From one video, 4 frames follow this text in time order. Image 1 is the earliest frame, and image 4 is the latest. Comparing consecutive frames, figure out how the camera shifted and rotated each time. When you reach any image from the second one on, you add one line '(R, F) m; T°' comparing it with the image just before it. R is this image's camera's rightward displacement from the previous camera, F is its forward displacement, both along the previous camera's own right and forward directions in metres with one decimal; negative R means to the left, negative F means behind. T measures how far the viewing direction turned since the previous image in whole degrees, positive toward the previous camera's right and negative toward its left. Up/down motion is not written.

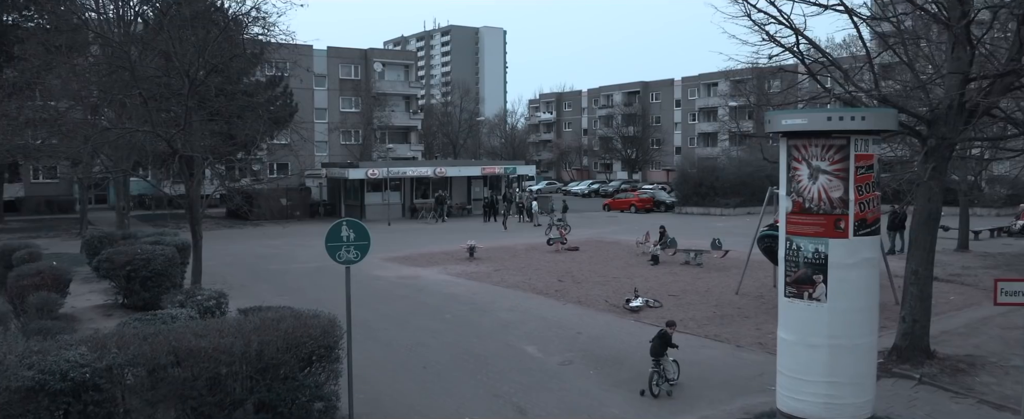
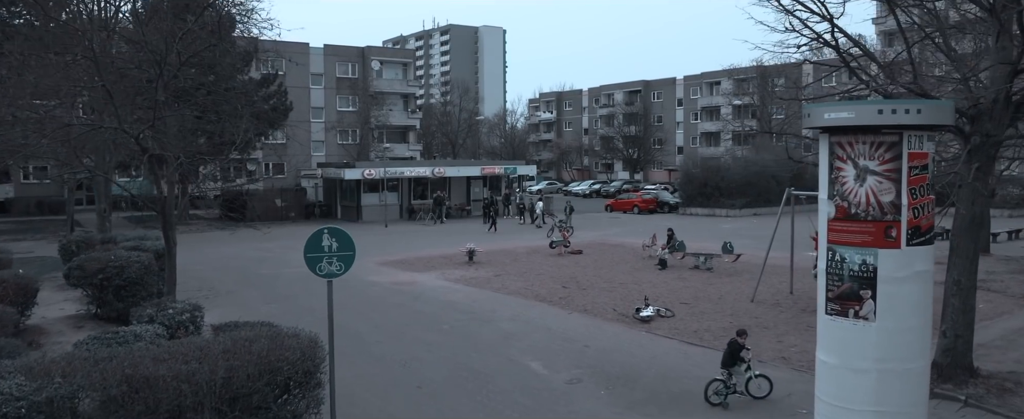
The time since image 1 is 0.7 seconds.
(-0.1, +0.9) m; 0°
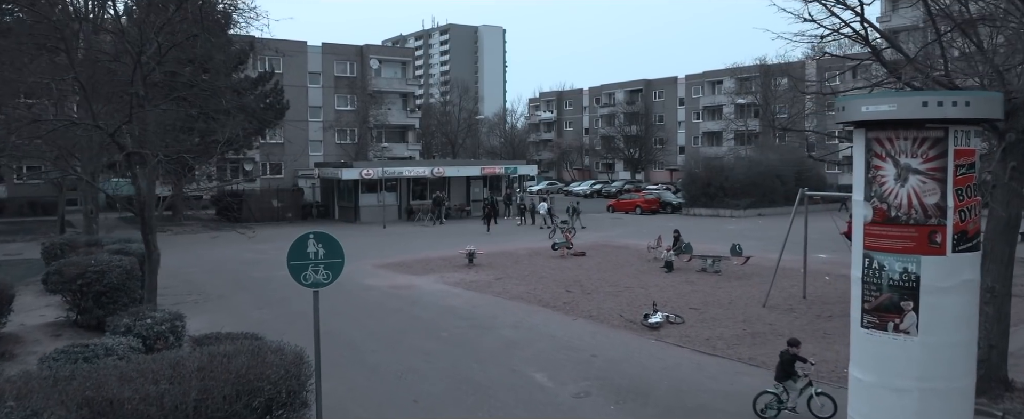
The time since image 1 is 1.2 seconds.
(0.0, +0.6) m; 0°
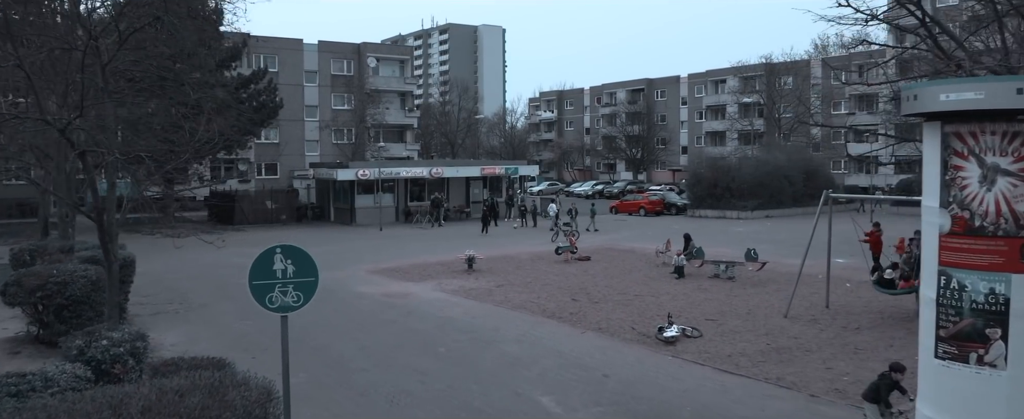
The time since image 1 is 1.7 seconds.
(-0.1, +1.0) m; 0°
